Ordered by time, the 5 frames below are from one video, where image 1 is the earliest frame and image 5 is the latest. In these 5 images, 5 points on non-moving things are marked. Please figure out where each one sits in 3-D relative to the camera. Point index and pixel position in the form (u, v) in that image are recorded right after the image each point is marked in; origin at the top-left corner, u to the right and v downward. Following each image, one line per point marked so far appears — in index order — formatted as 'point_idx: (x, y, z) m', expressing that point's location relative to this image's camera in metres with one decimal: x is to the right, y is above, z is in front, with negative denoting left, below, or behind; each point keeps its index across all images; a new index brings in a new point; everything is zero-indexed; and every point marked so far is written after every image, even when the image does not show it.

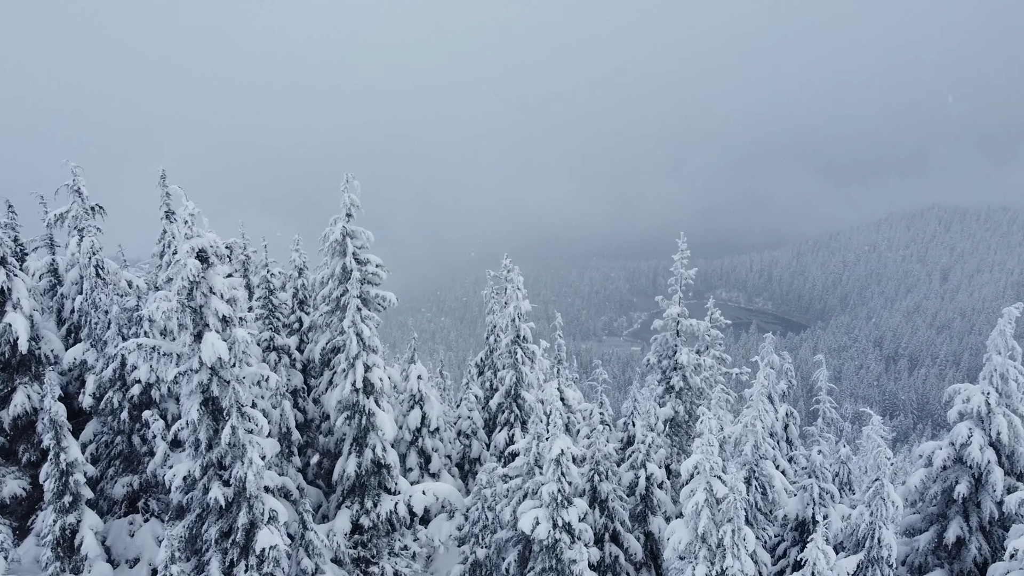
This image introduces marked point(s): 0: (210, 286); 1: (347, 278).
0: (-4.1, 0.0, +6.5) m
1: (-3.1, +0.2, +9.2) m
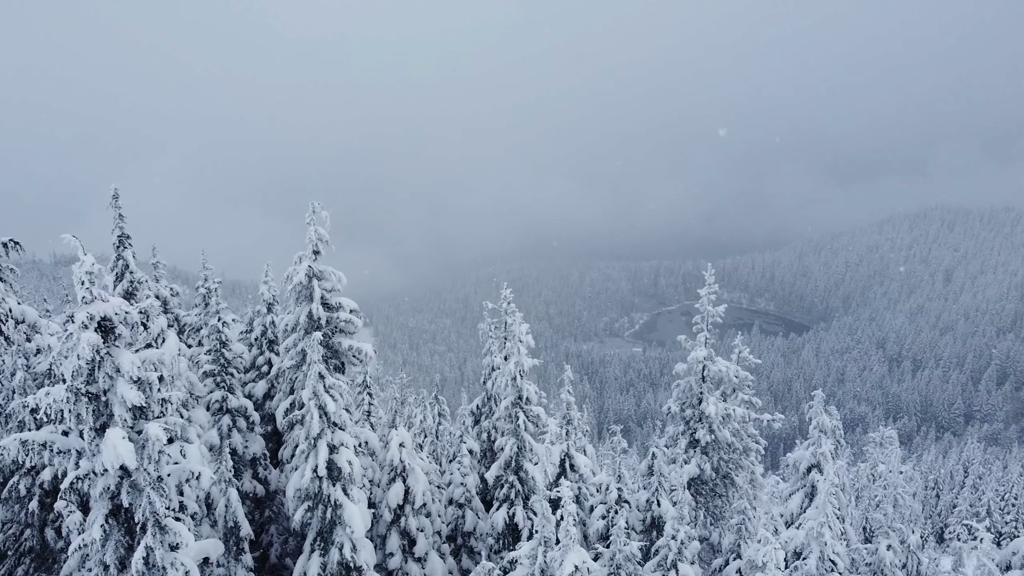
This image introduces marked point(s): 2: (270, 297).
0: (-4.1, -0.8, +5.0) m
1: (-3.1, -0.6, +7.7) m
2: (-5.1, -0.2, +10.1) m
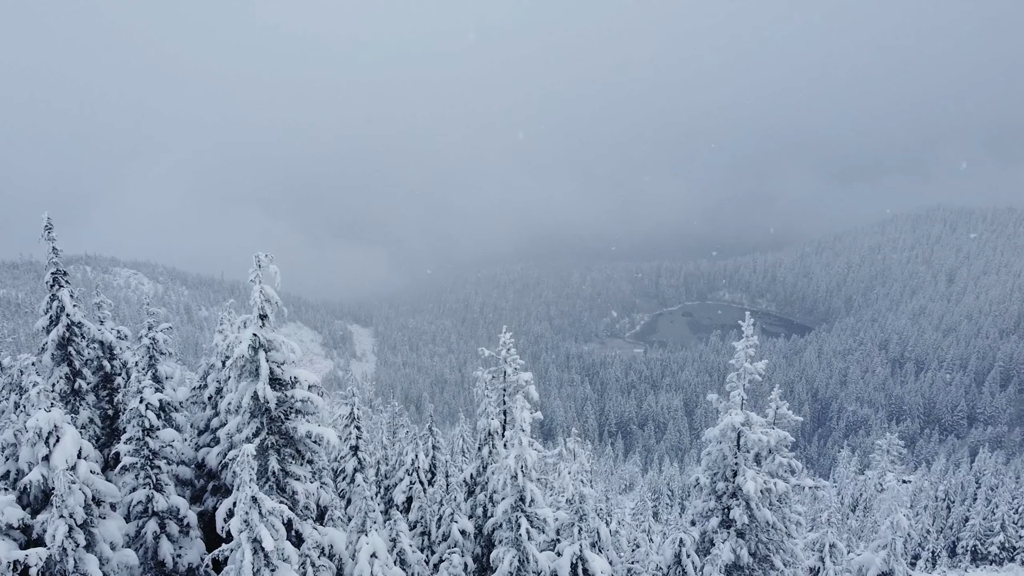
0: (-4.1, -1.7, +3.4) m
1: (-3.1, -1.5, +6.1) m
2: (-5.1, -1.1, +8.5) m
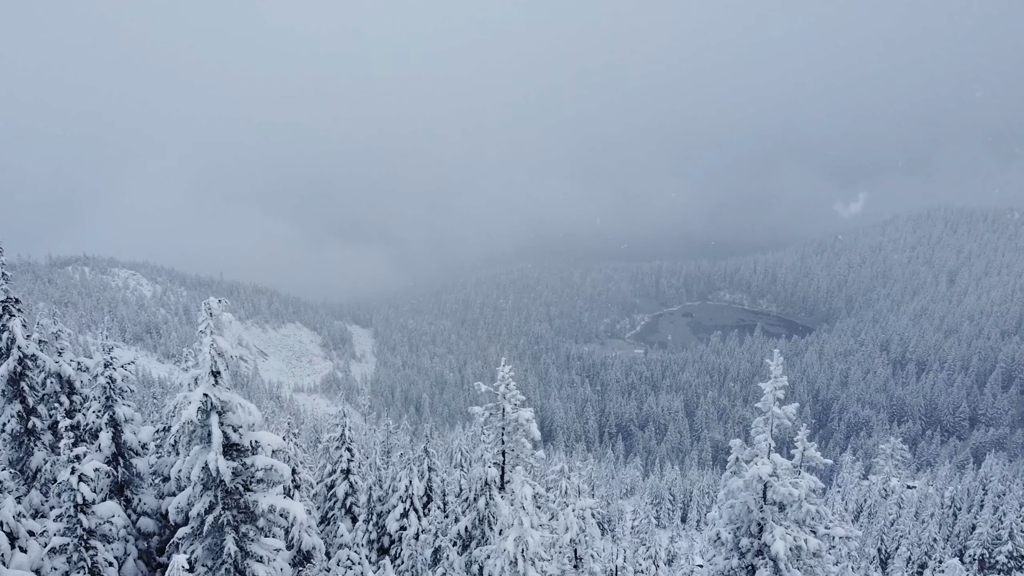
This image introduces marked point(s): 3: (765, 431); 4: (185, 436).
0: (-4.1, -2.2, +2.4) m
1: (-3.2, -2.1, +5.1) m
2: (-5.1, -1.6, +7.6) m
3: (+4.0, -2.2, +7.8) m
4: (-3.5, -1.5, +5.1) m
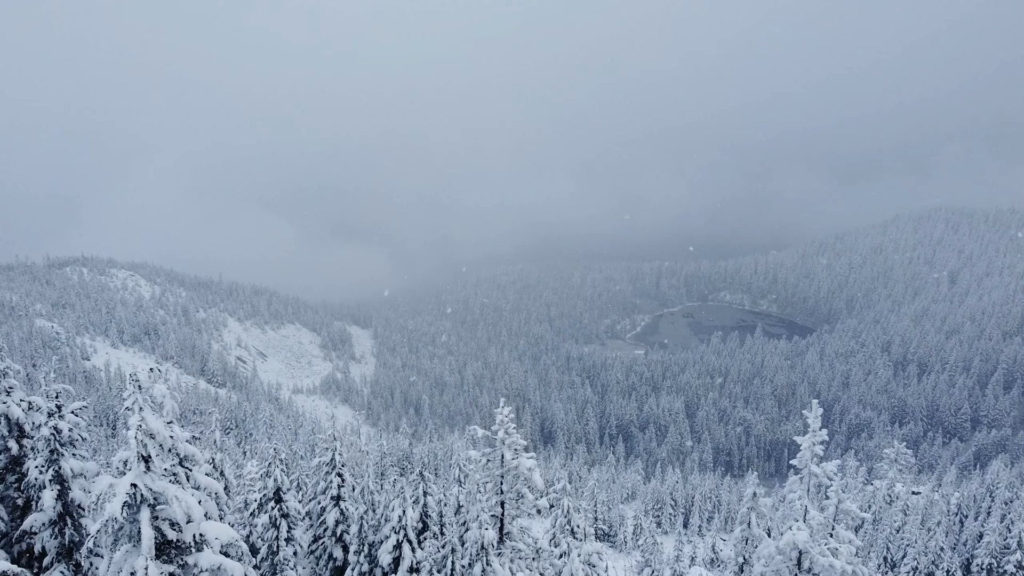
0: (-4.1, -2.8, +1.5) m
1: (-3.2, -2.6, +4.2) m
2: (-5.1, -2.1, +6.6) m
3: (+4.0, -2.8, +6.8) m
4: (-3.5, -2.1, +4.2) m
